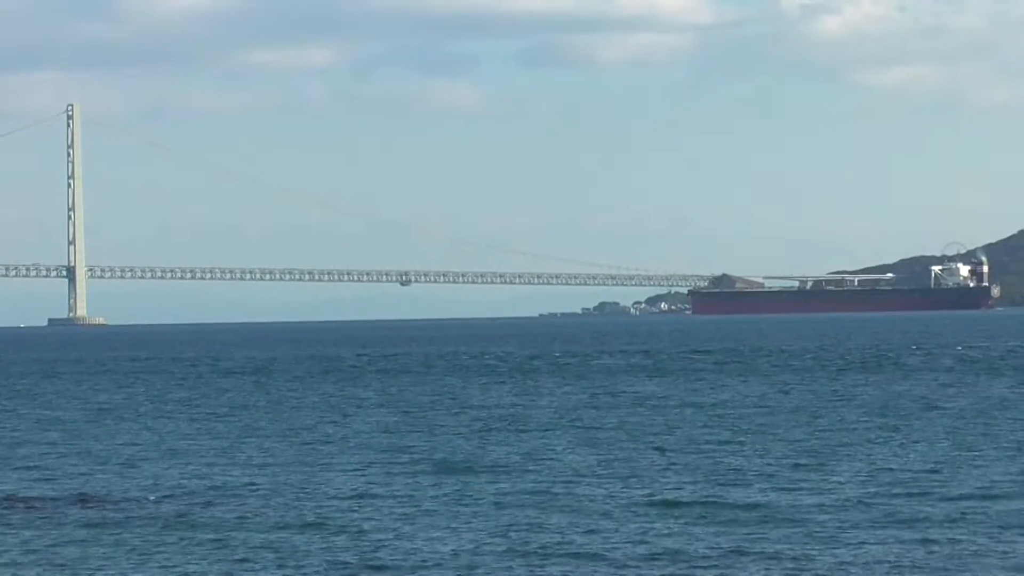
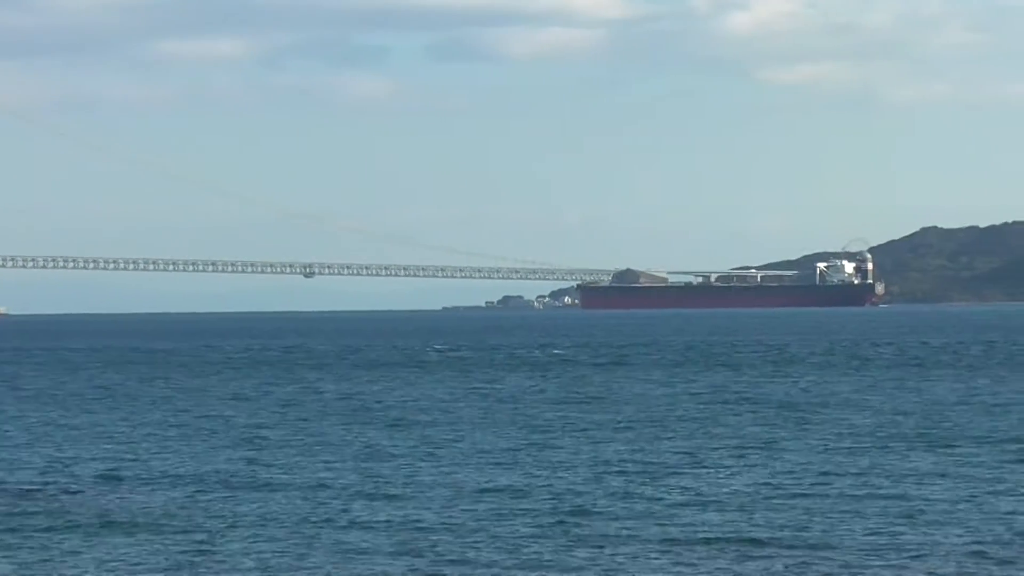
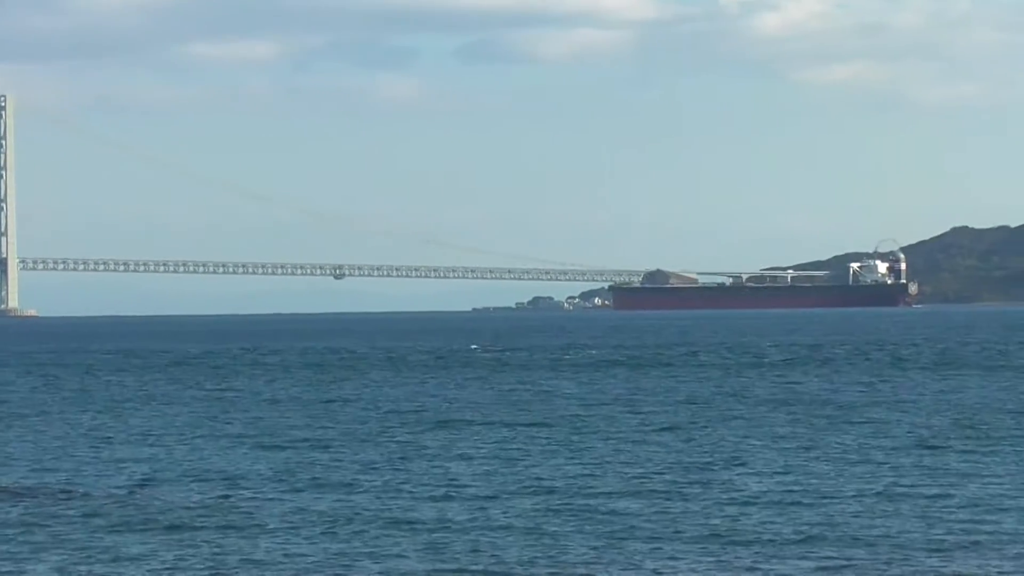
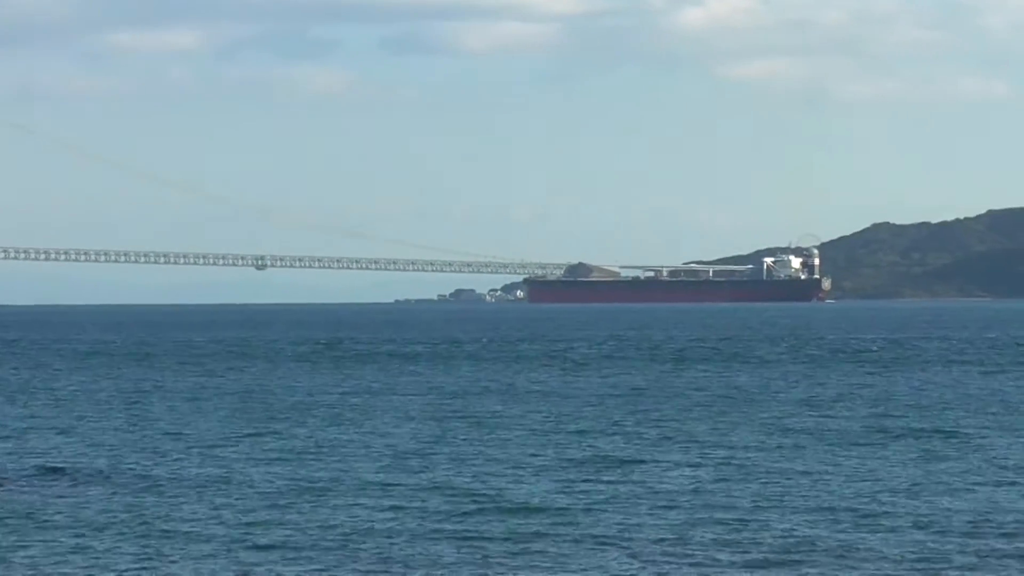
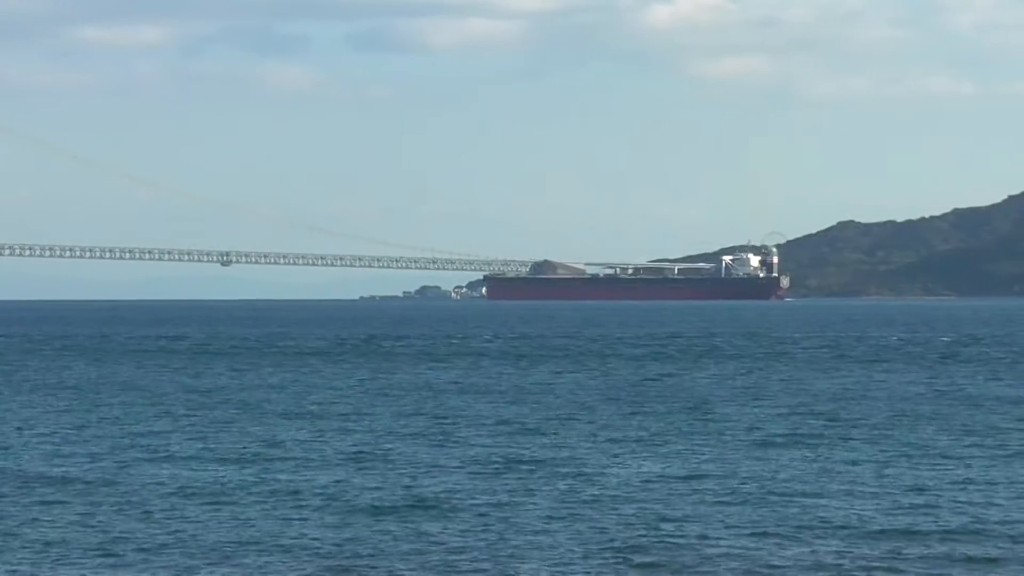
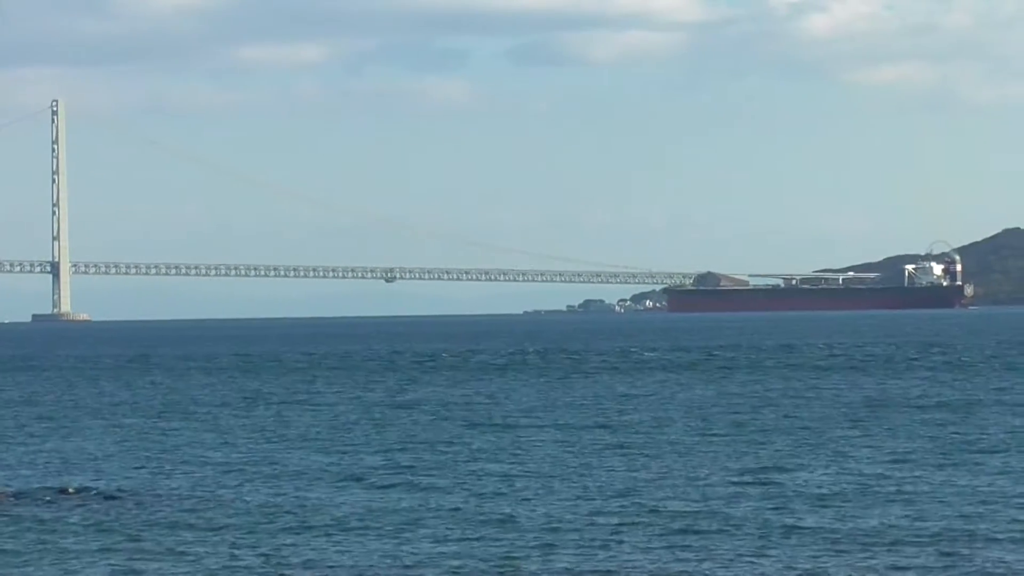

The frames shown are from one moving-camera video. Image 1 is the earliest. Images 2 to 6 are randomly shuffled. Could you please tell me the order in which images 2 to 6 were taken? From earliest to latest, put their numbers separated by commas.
6, 3, 2, 4, 5
